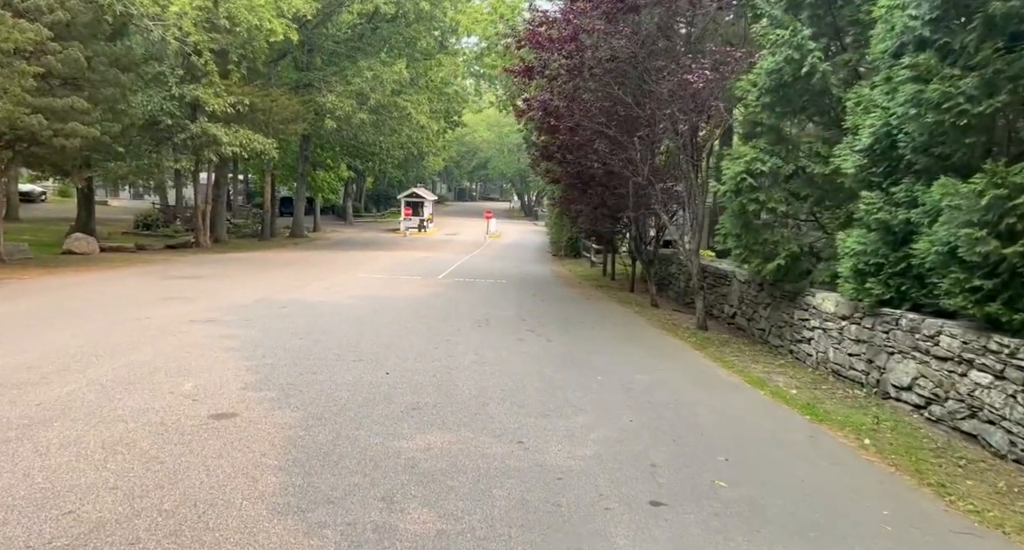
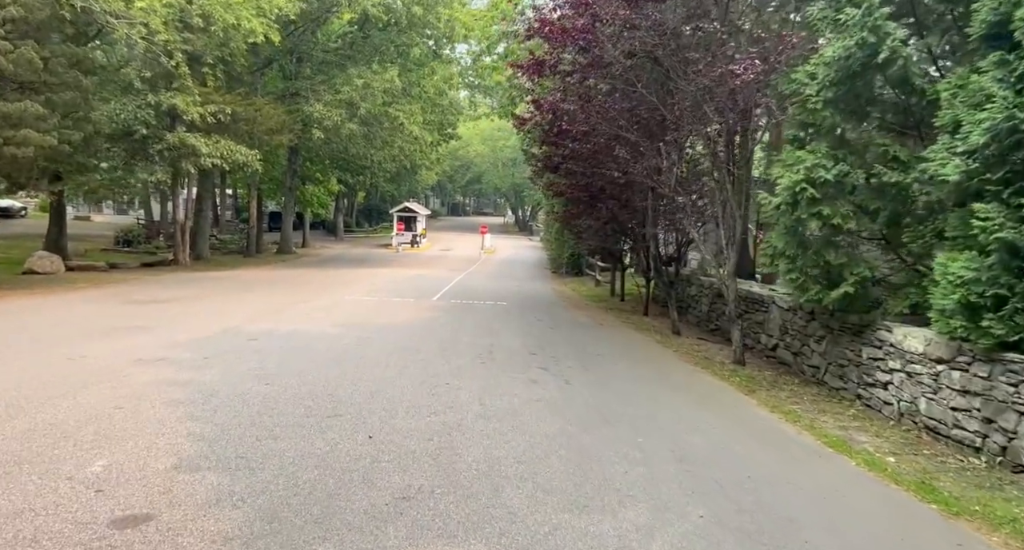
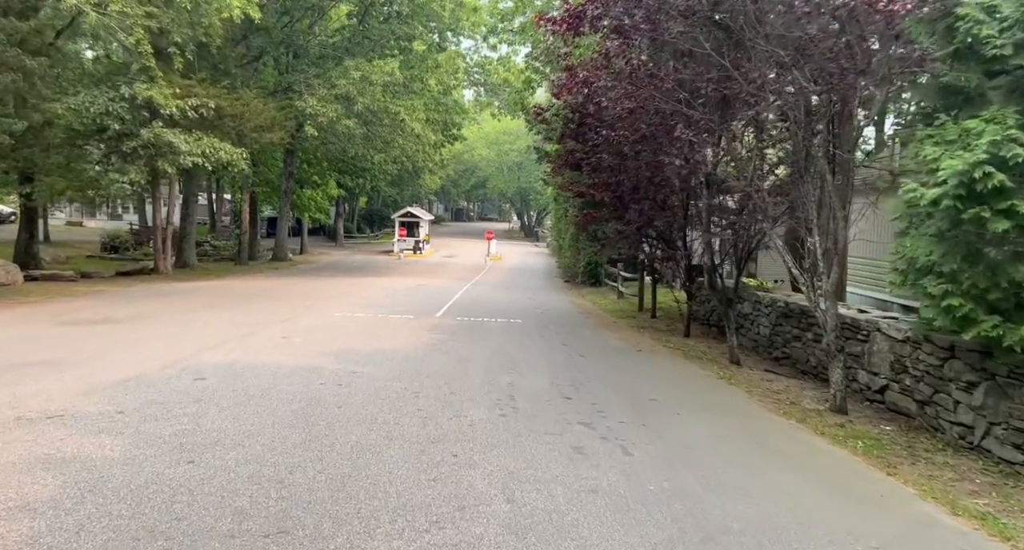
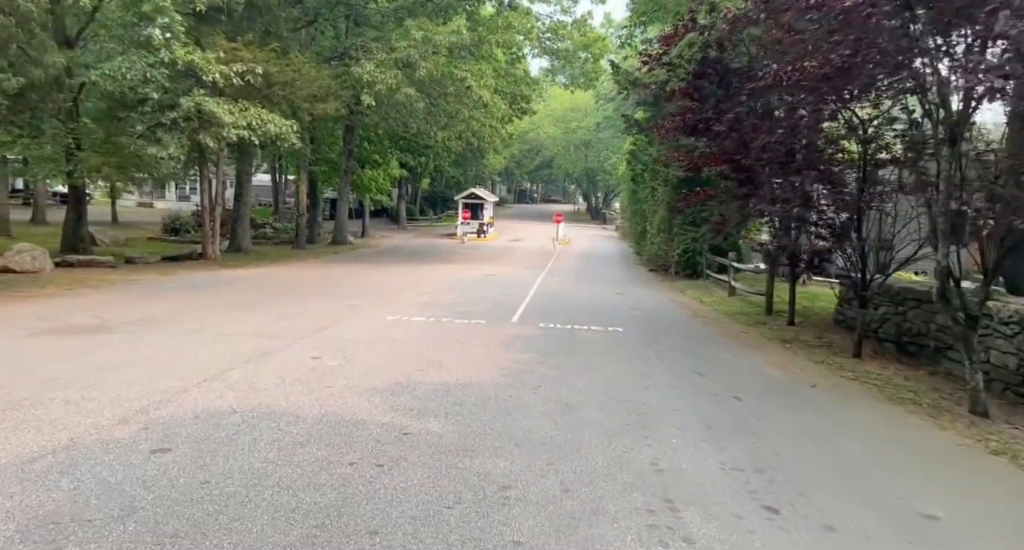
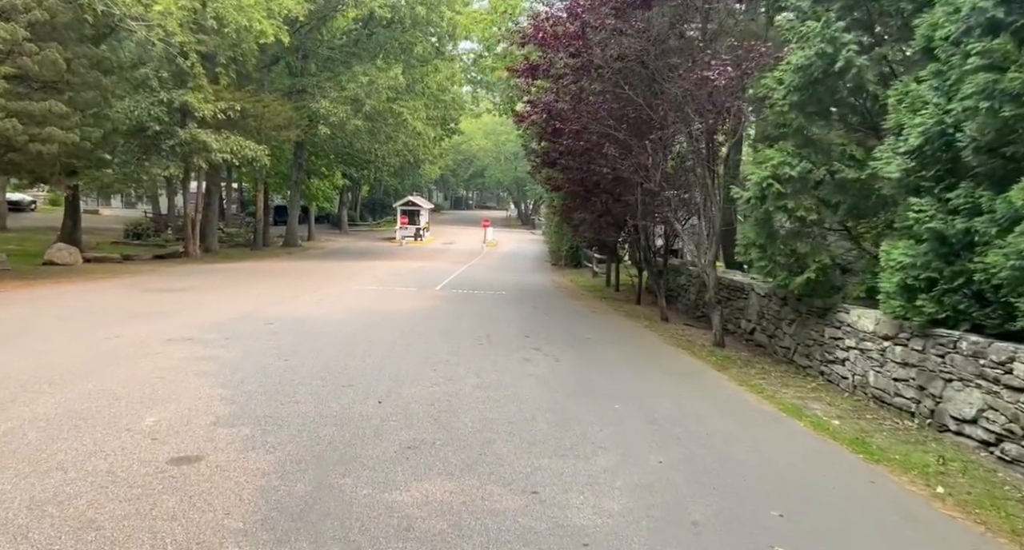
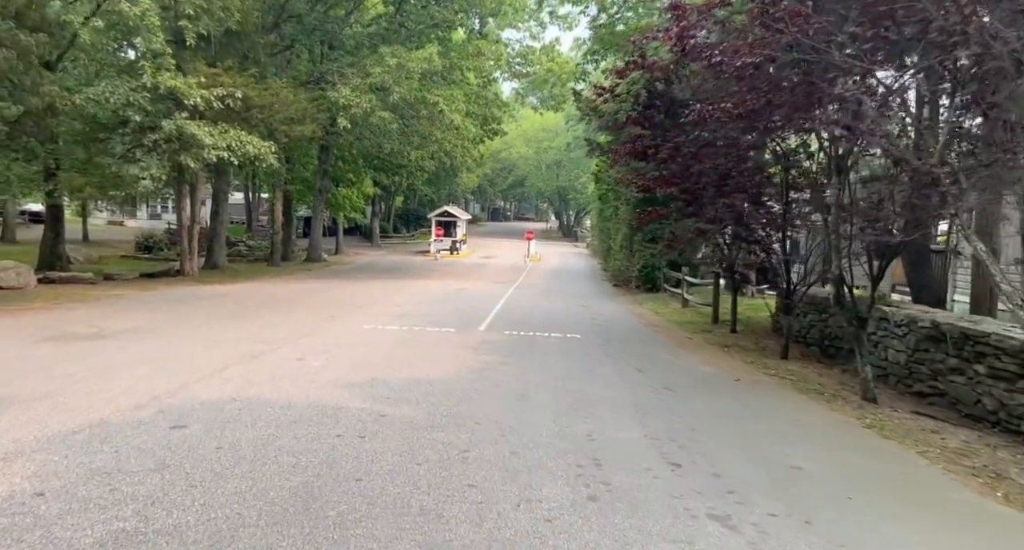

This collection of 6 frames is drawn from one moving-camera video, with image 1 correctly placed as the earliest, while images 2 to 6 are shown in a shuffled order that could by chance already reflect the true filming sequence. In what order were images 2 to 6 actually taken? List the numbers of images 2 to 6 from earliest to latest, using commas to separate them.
5, 2, 3, 6, 4
